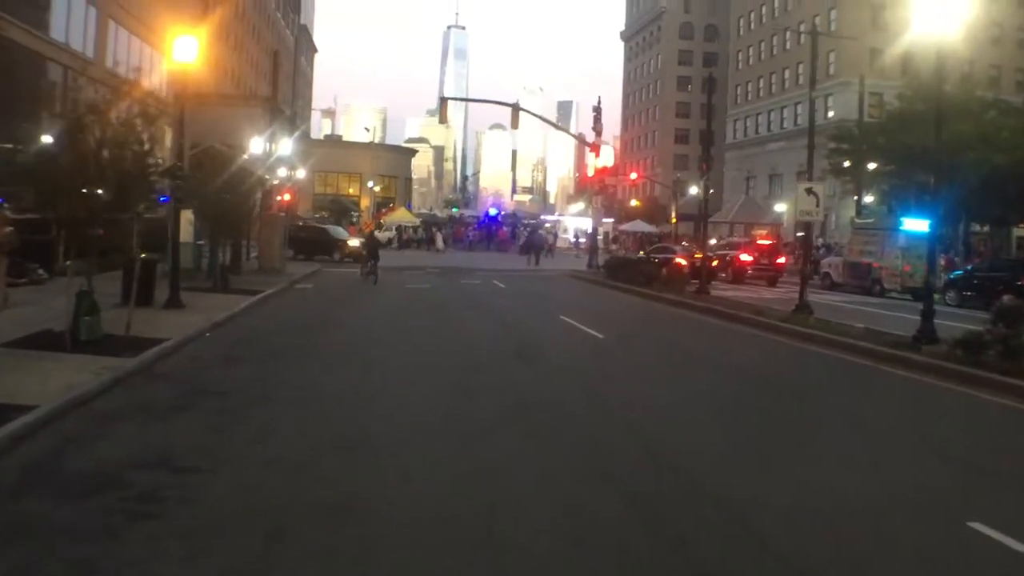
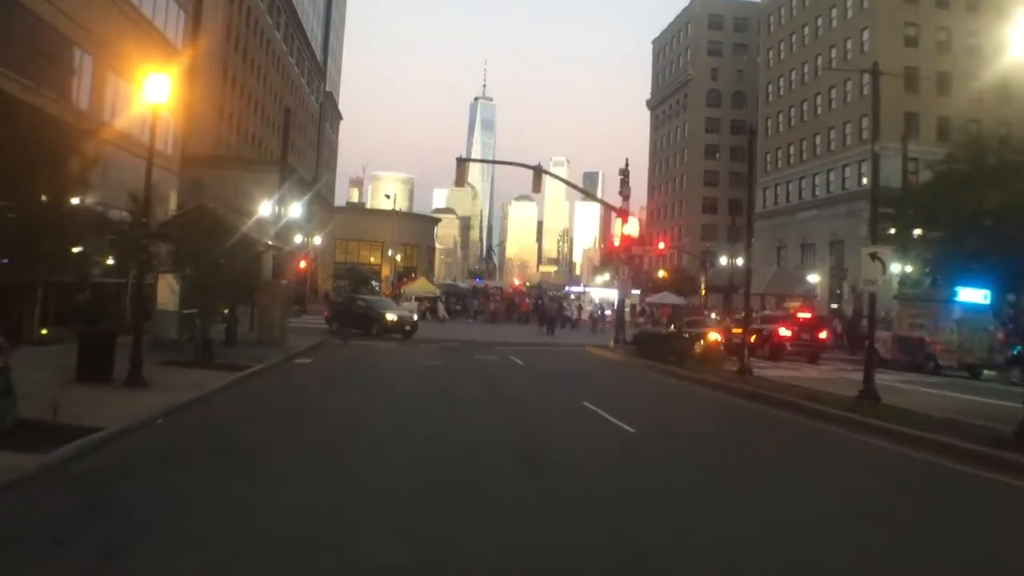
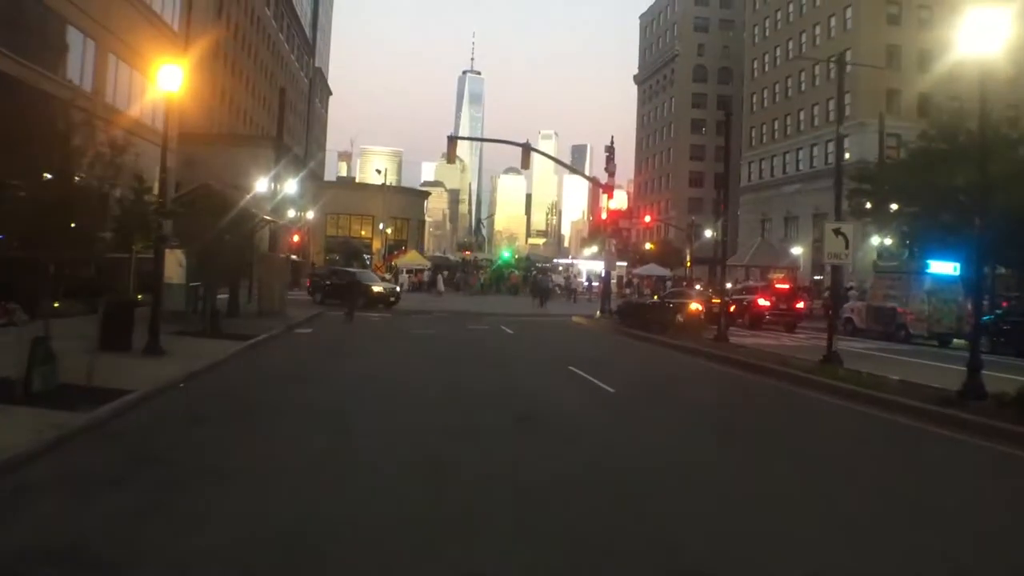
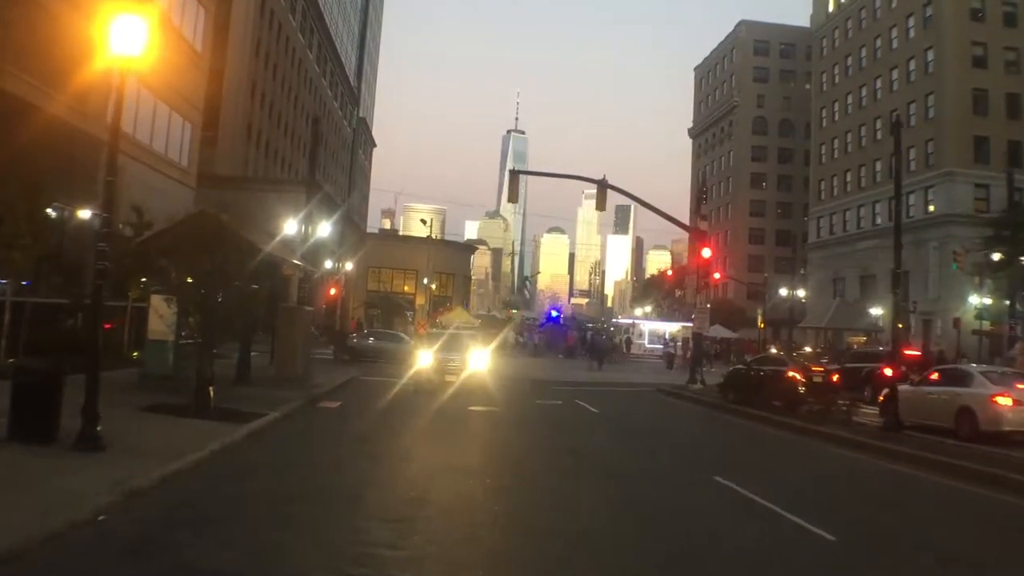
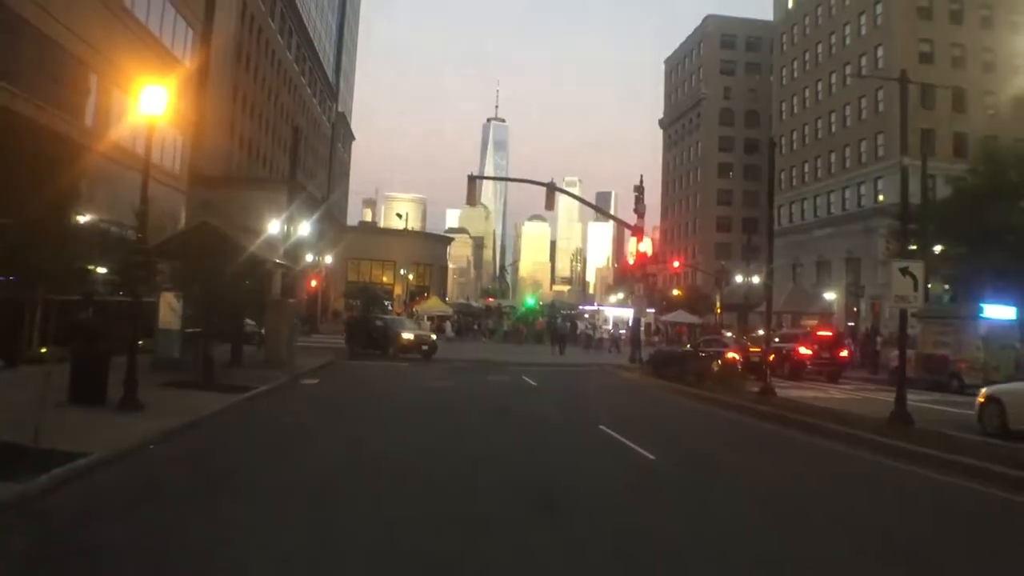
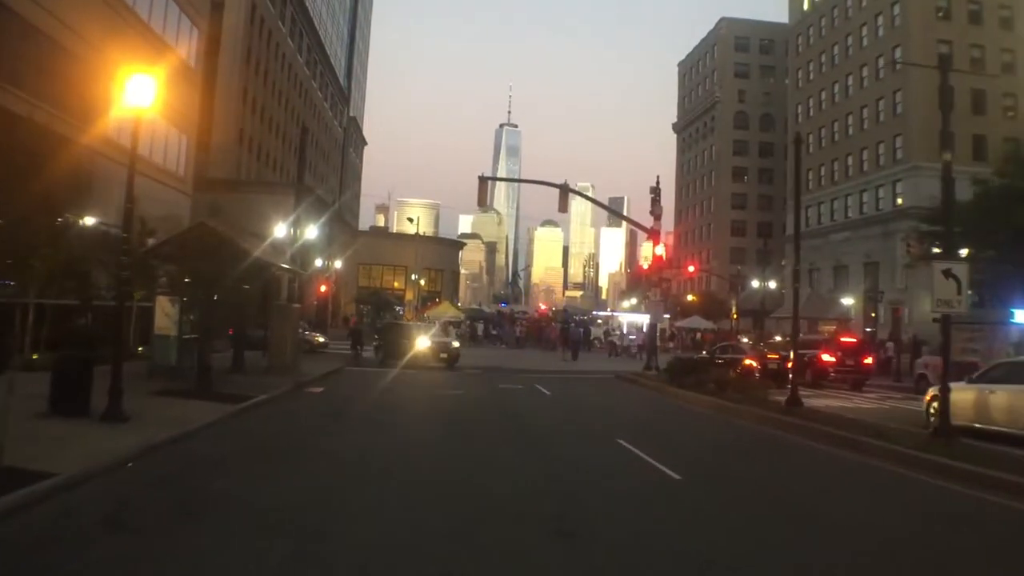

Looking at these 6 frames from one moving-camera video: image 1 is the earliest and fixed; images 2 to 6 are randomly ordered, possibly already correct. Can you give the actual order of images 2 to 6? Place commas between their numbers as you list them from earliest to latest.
3, 2, 5, 6, 4
